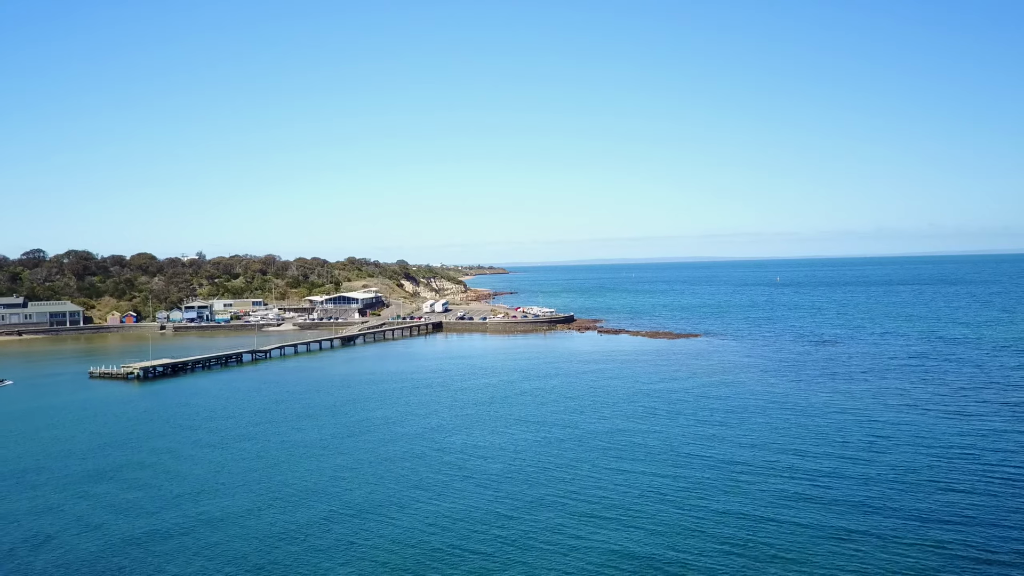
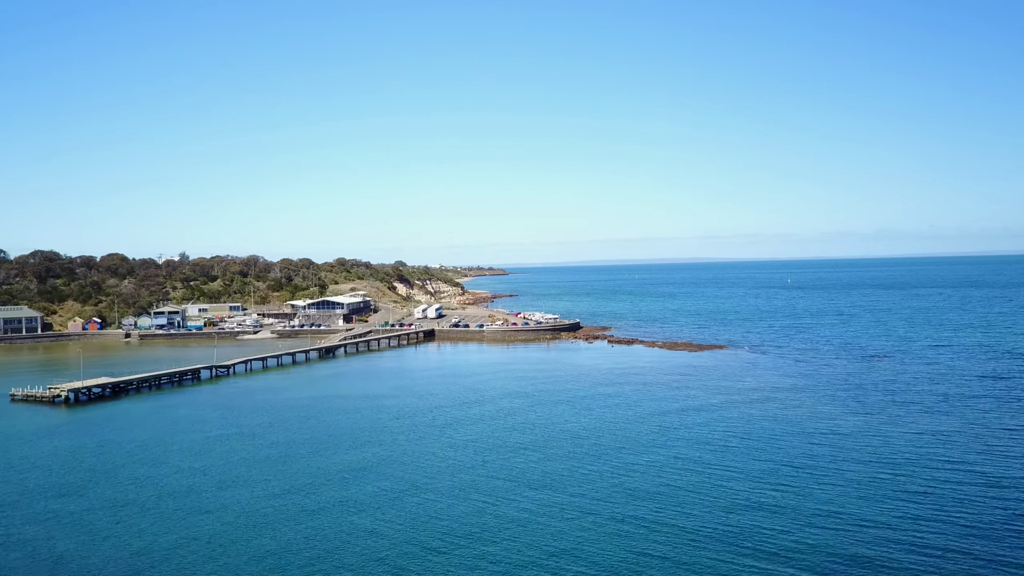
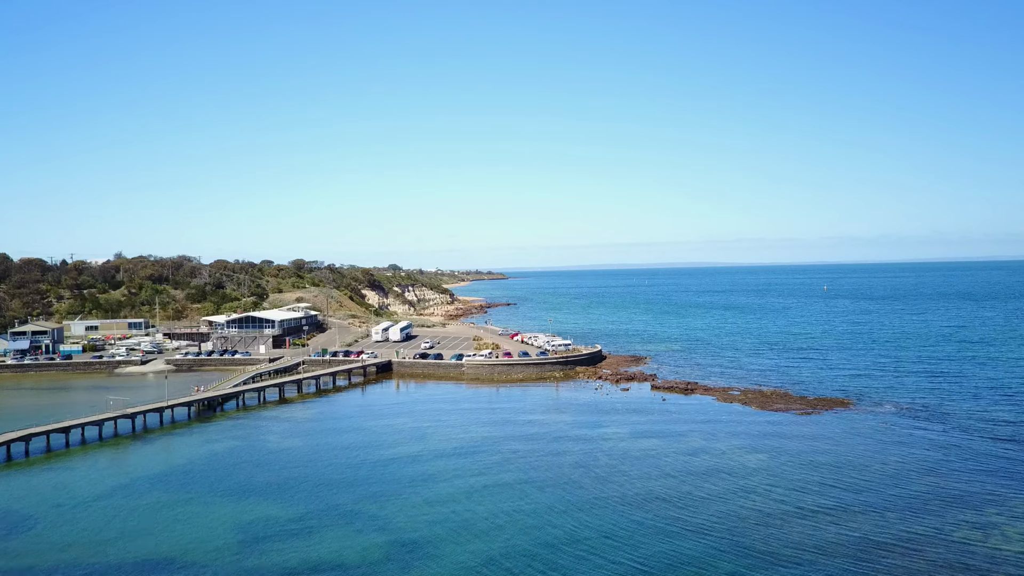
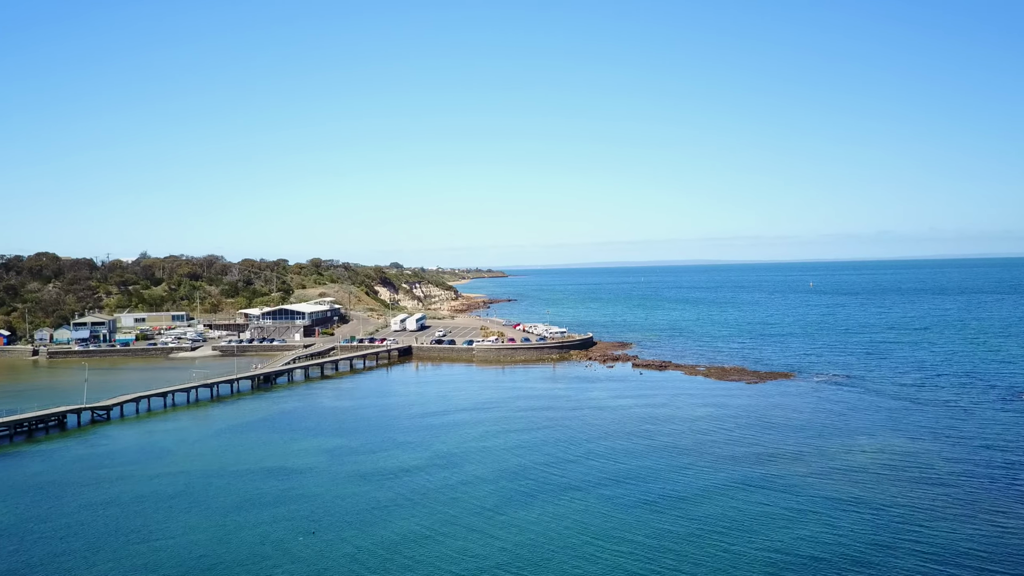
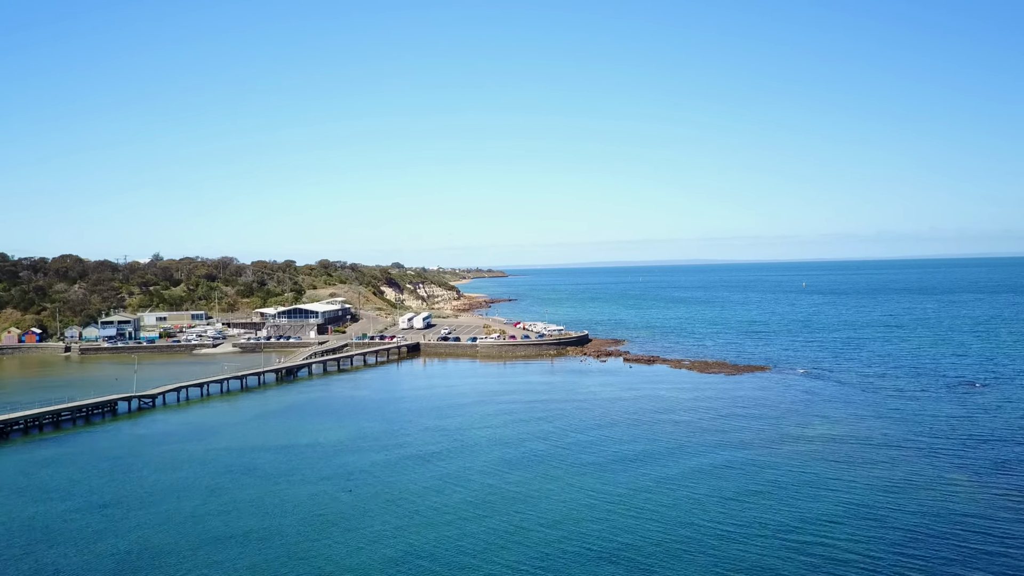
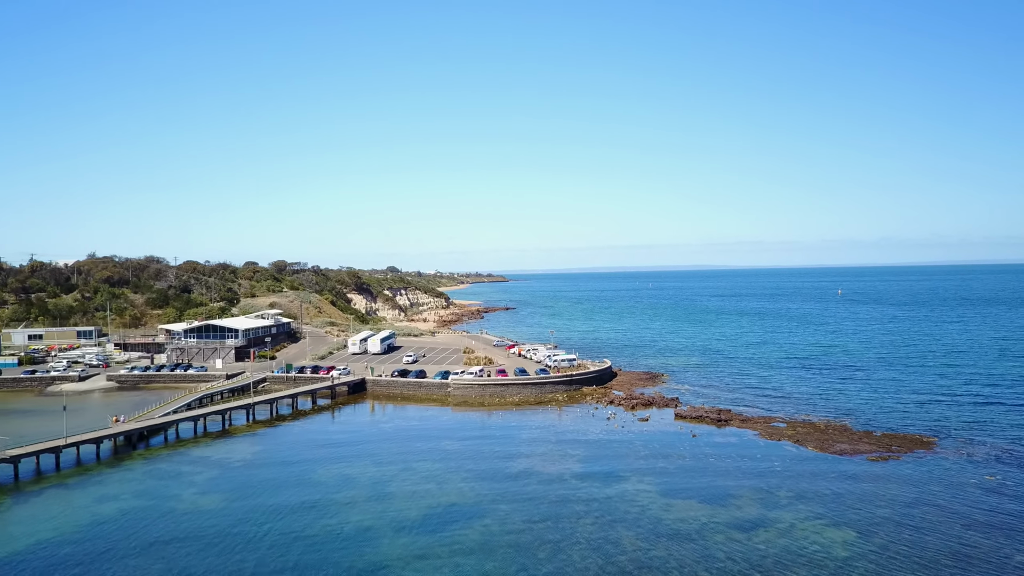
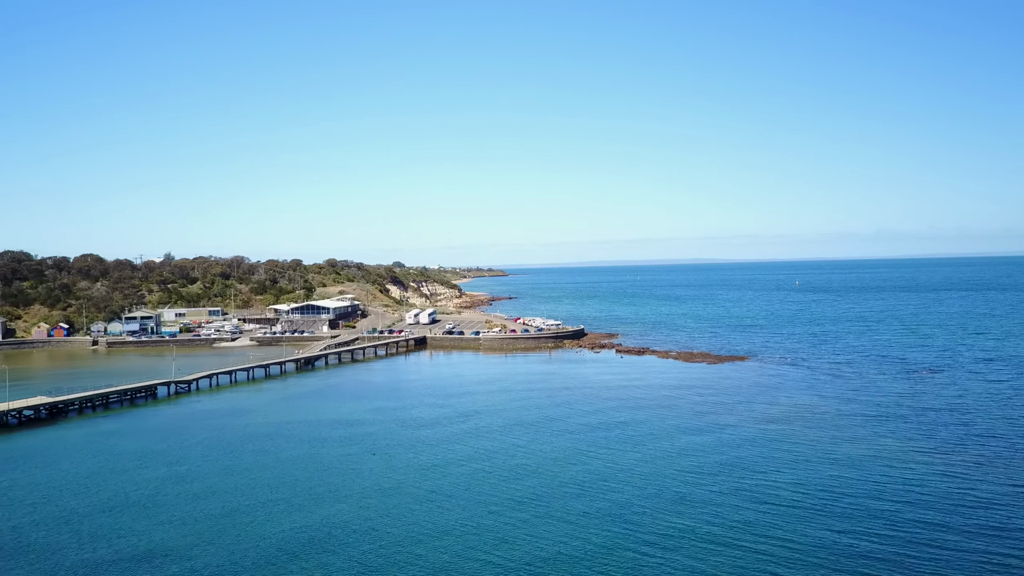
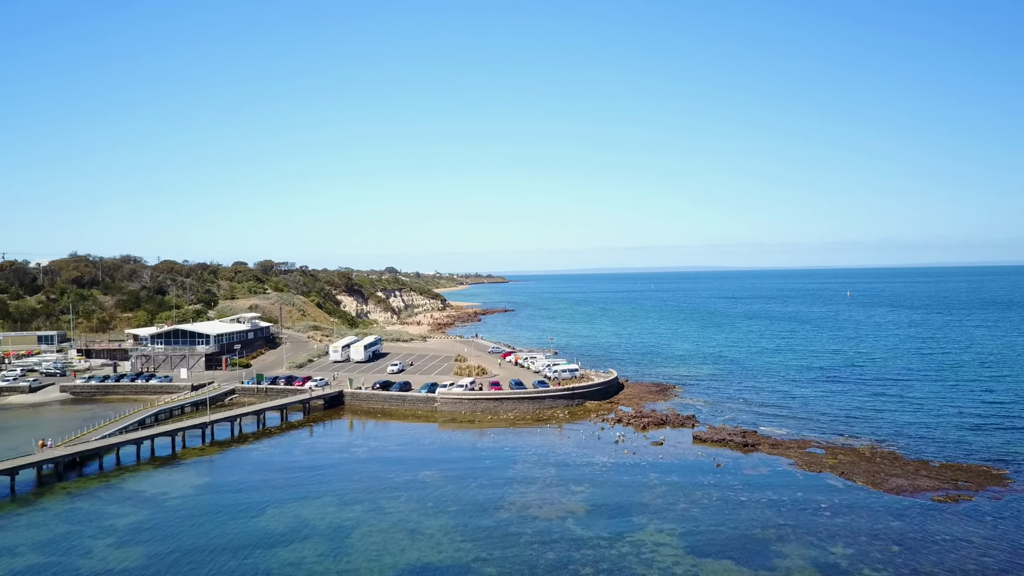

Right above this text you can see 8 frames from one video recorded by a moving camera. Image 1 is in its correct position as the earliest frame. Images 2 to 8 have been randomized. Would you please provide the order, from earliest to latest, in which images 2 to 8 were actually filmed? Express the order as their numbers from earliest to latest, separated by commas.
2, 7, 5, 4, 3, 6, 8
